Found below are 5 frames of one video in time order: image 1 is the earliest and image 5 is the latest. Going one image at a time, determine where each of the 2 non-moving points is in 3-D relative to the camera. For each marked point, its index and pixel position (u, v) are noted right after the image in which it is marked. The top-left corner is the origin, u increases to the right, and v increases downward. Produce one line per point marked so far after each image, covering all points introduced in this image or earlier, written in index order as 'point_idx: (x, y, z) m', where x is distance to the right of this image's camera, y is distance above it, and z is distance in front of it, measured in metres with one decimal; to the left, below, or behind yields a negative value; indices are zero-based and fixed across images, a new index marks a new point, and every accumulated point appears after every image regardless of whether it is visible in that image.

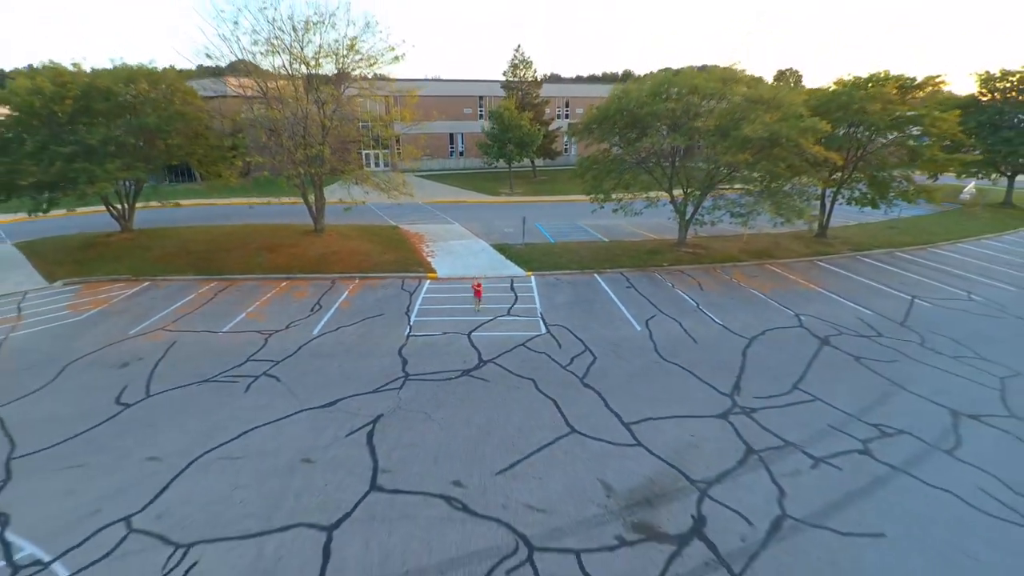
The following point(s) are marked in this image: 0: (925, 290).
0: (+9.3, 0.0, +13.2) m
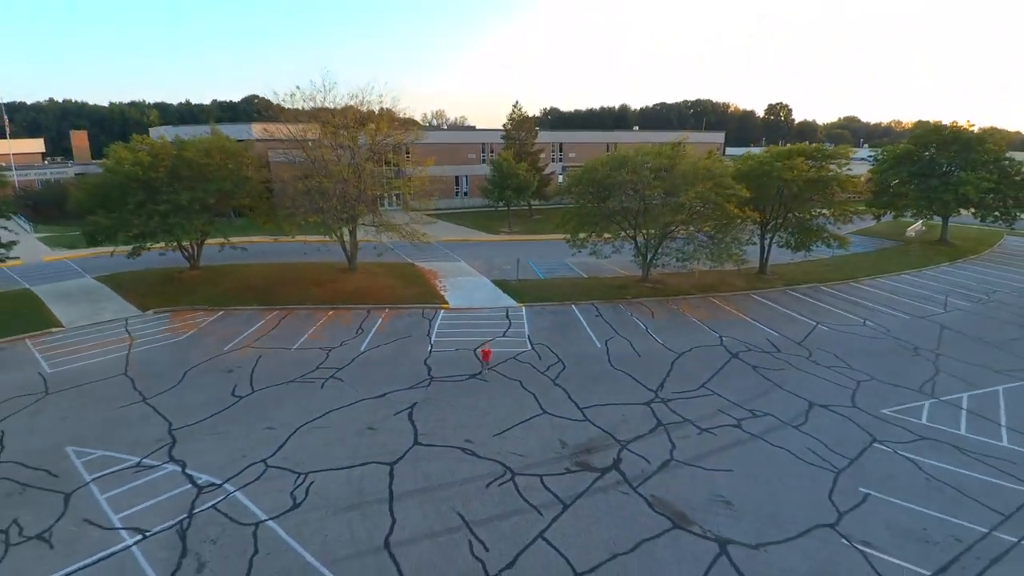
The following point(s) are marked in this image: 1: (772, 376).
0: (+9.2, -0.8, +16.8) m
1: (+5.7, -1.9, +12.8) m
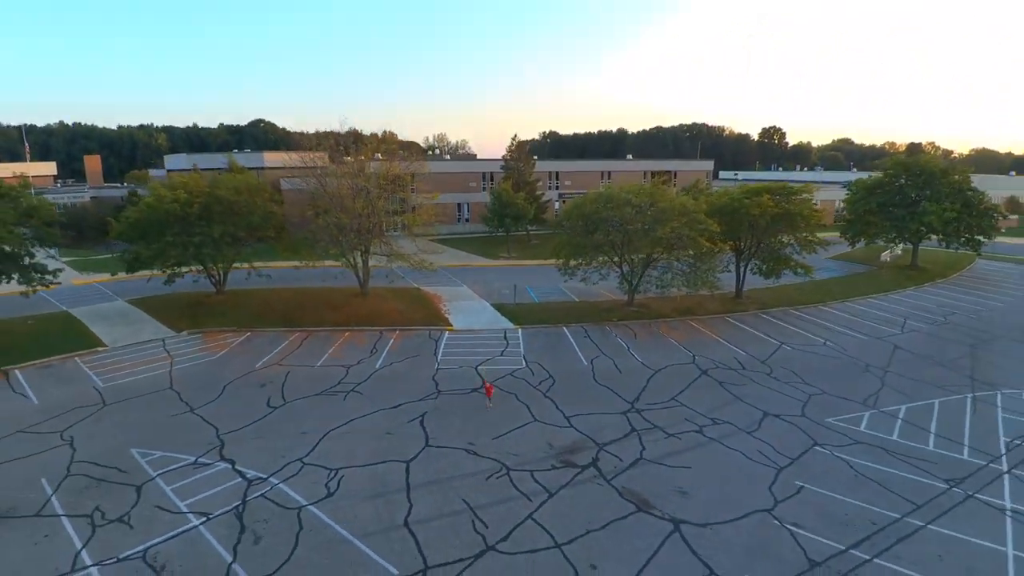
0: (+9.1, -1.6, +18.8) m
1: (+5.6, -2.6, +14.7) m
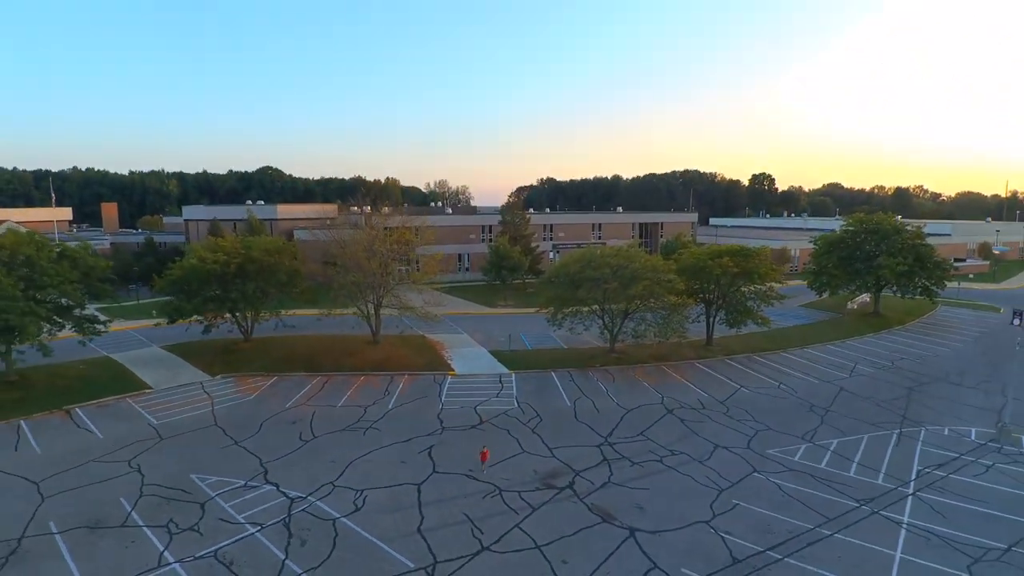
0: (+8.9, -3.4, +21.5) m
1: (+5.4, -4.1, +17.3) m
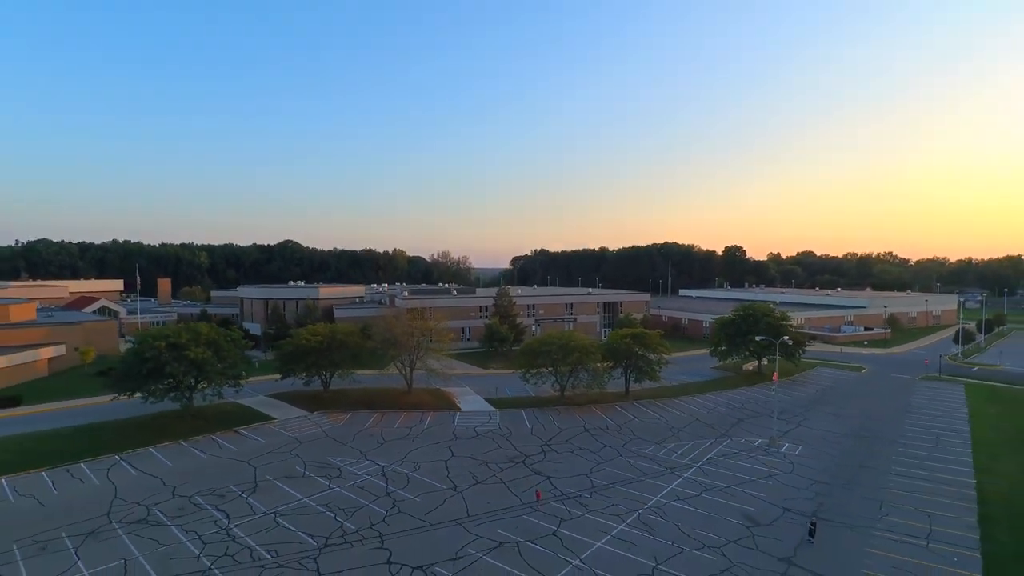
0: (+8.0, -7.7, +35.2) m
1: (+4.5, -7.9, +31.1) m
